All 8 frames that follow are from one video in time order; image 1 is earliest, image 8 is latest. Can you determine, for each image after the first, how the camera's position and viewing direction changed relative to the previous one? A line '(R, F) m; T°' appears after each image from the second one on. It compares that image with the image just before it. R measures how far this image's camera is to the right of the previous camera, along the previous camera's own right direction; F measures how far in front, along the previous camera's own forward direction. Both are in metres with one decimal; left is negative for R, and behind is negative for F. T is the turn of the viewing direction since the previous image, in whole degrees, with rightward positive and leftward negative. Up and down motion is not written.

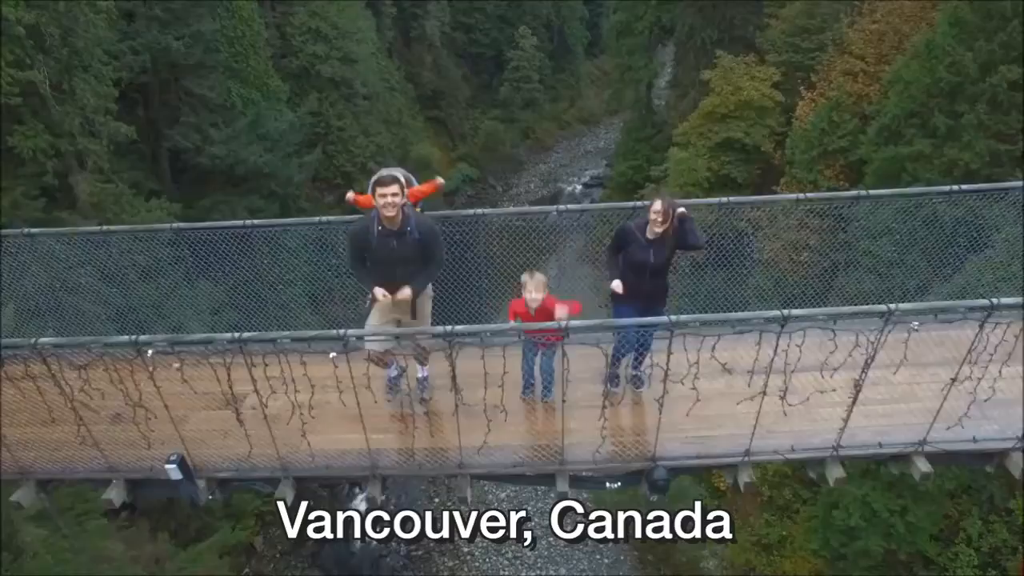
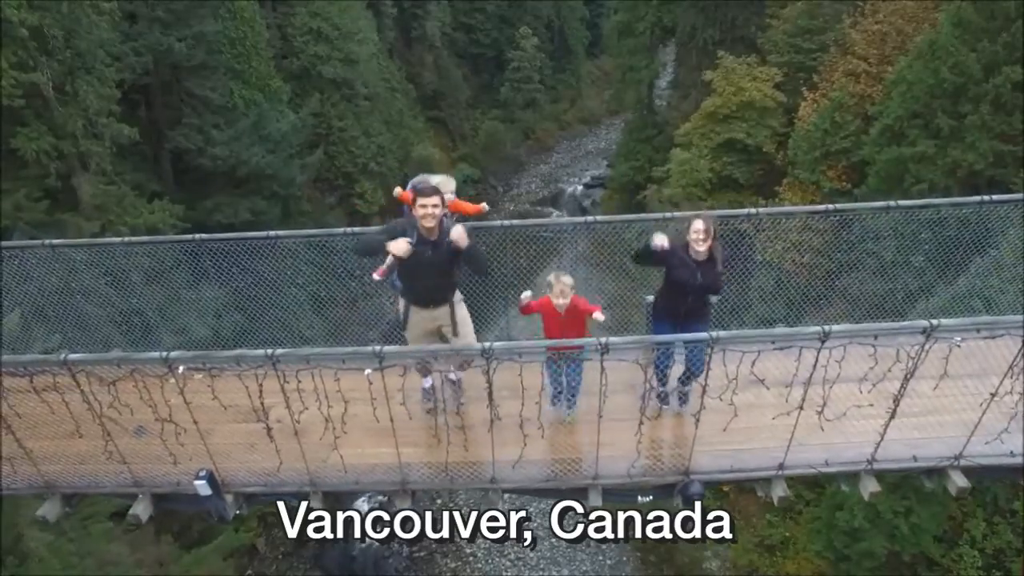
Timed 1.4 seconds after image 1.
(0.0, 0.0) m; 0°
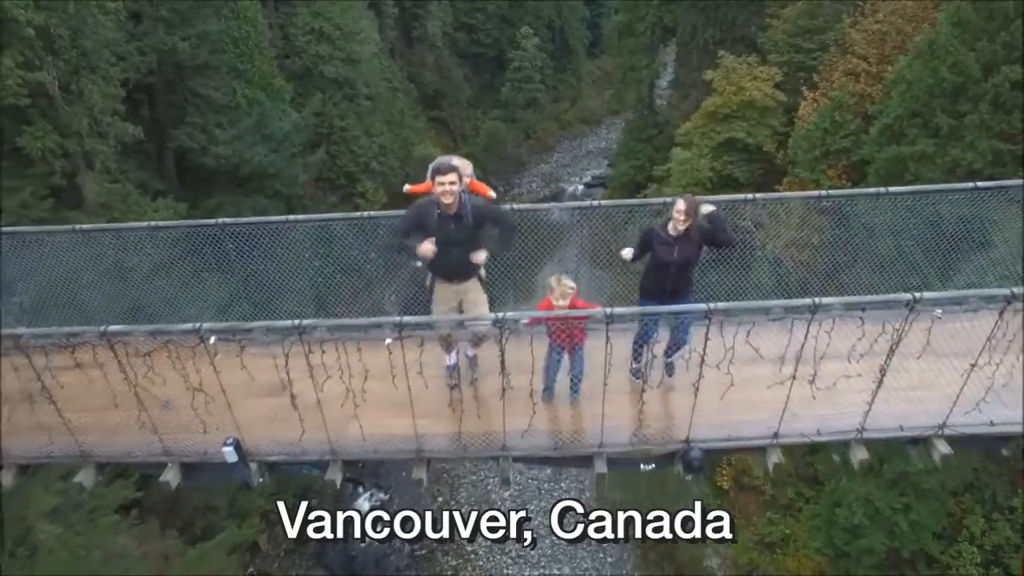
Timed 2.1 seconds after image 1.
(0.0, -0.1) m; 0°
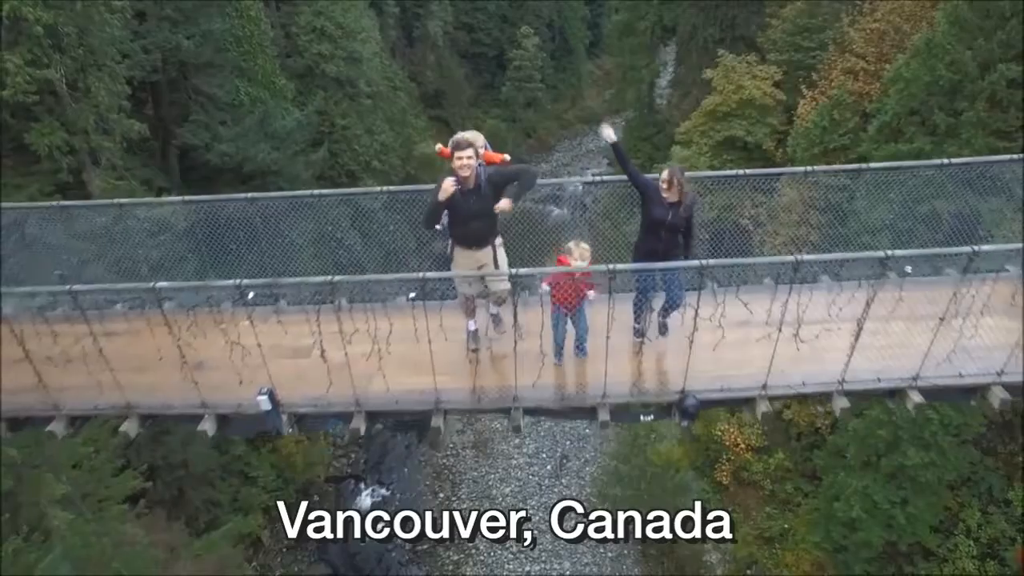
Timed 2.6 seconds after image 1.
(0.0, -0.1) m; 0°
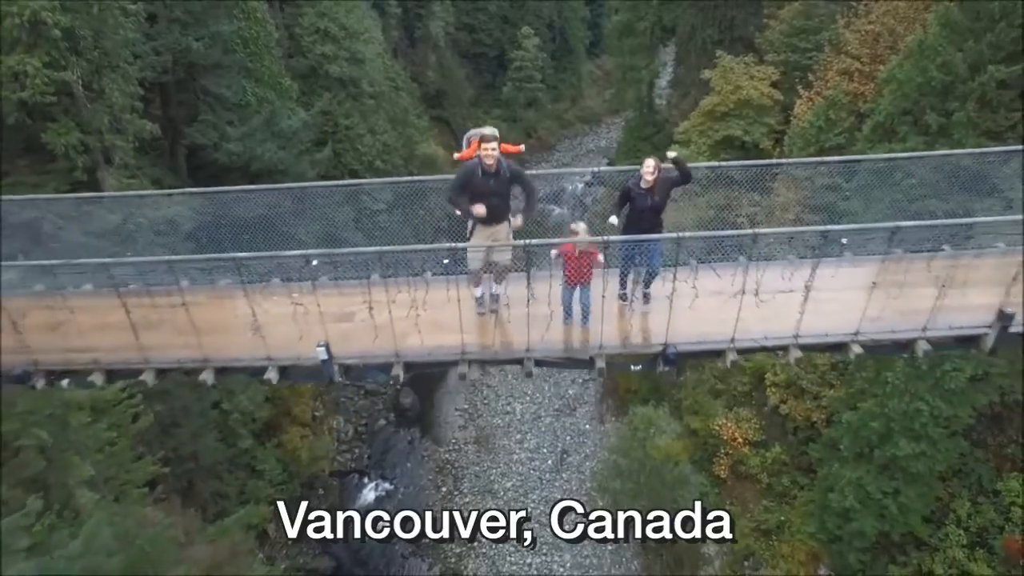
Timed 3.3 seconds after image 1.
(0.0, -0.3) m; 0°
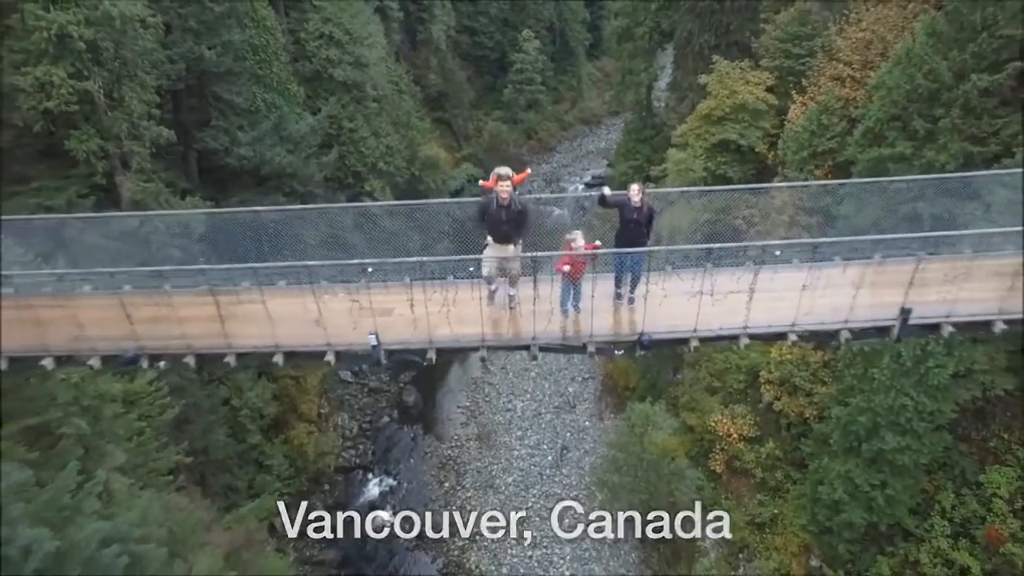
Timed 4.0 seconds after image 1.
(0.0, -0.4) m; 0°
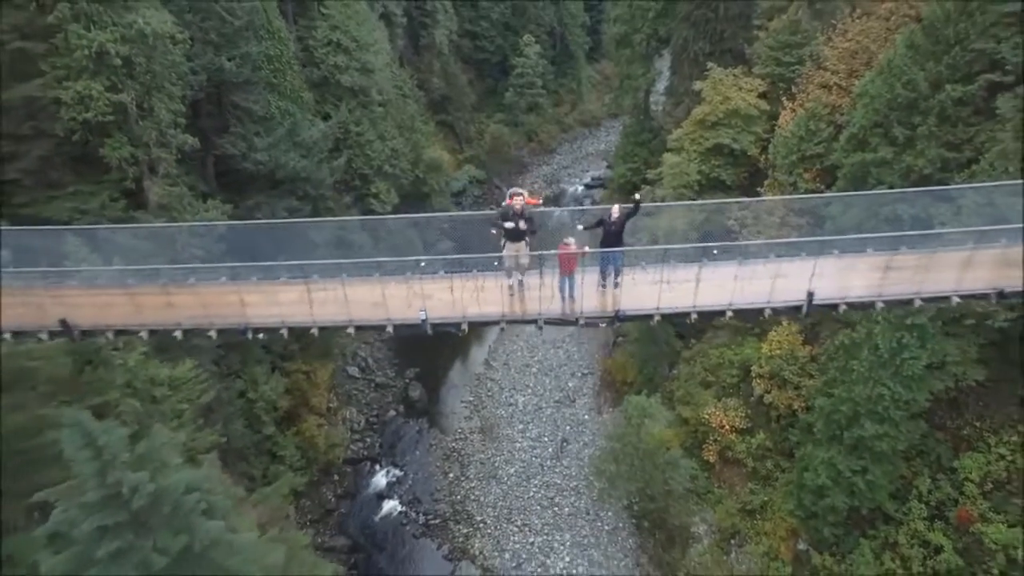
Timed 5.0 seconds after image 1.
(0.0, -0.7) m; 0°
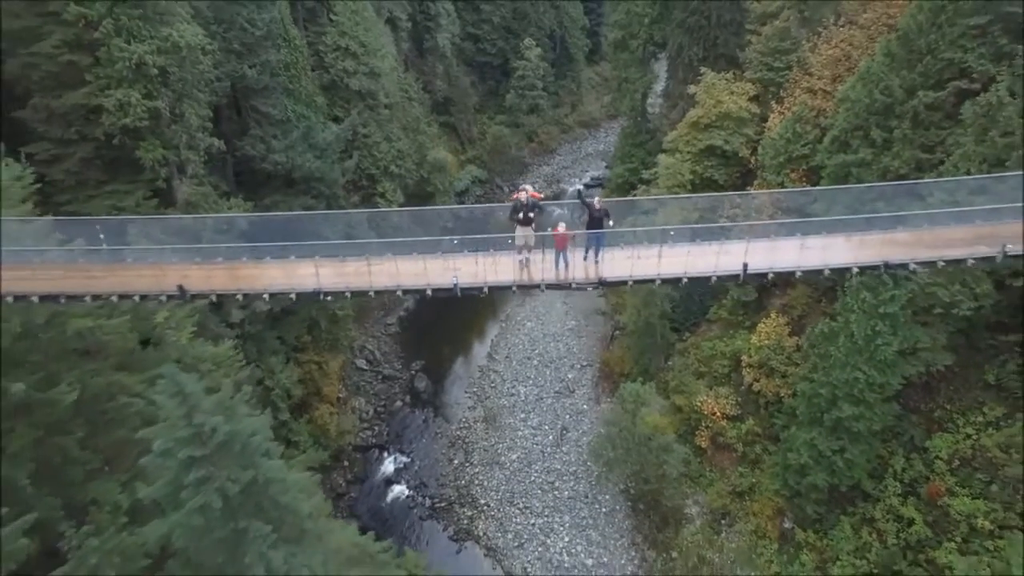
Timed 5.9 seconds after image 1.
(0.0, -0.8) m; 0°
